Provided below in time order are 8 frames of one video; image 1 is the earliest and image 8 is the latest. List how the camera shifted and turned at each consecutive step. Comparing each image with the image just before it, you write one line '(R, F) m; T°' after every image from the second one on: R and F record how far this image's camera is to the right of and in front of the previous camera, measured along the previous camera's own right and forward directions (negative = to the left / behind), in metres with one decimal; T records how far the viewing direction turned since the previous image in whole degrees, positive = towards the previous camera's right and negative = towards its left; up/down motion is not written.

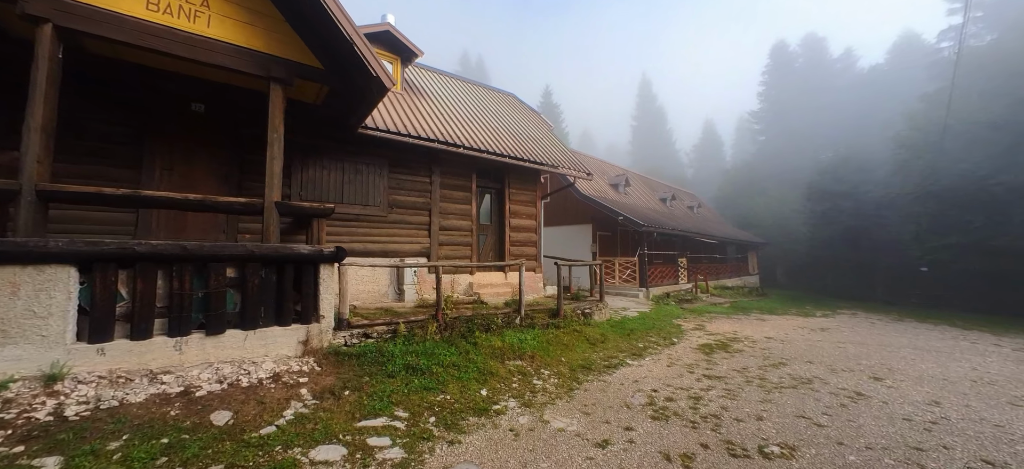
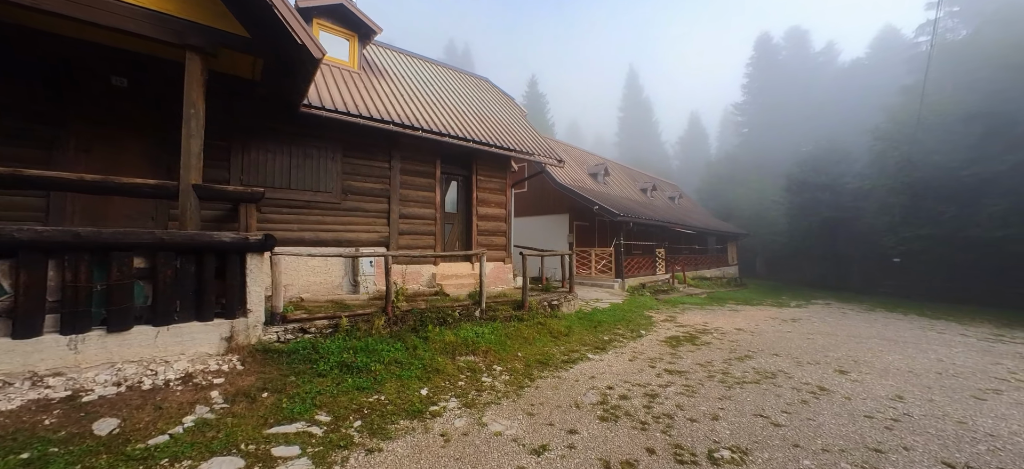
(+0.5, +0.4) m; +2°
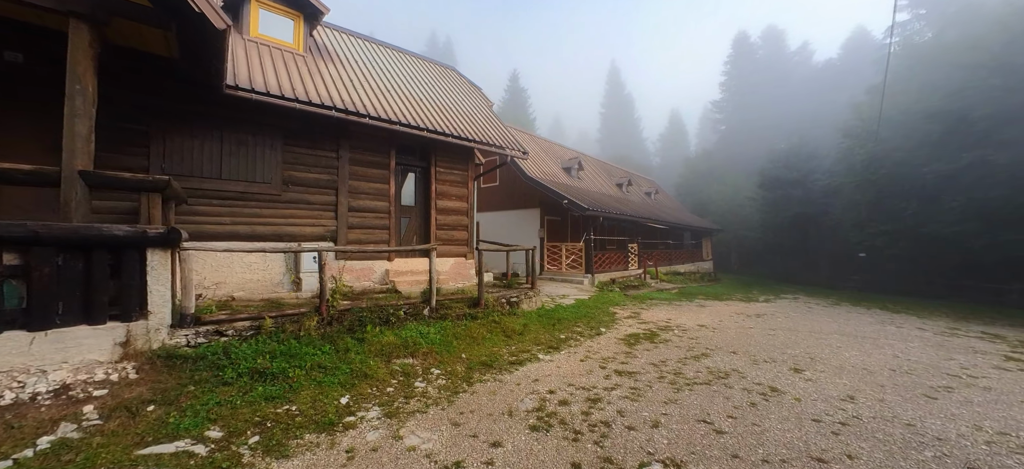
(+0.5, +0.3) m; +2°
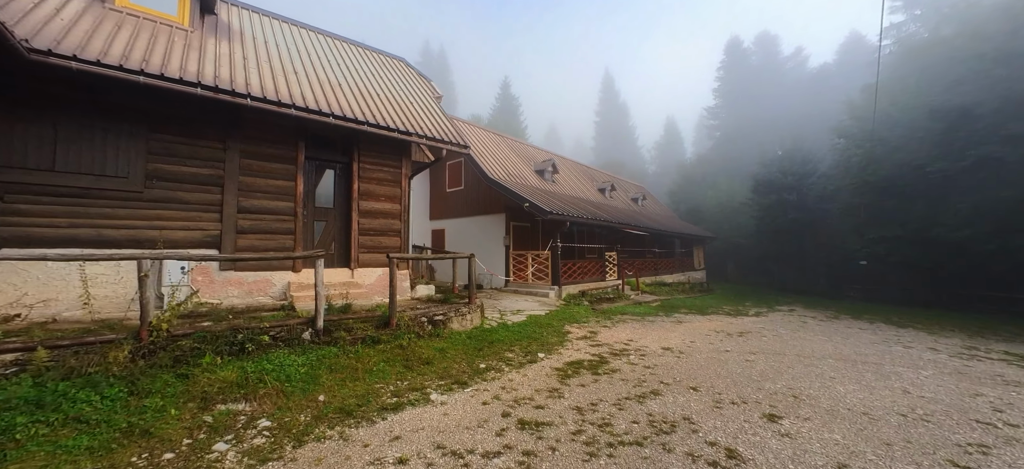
(+1.2, +1.2) m; 0°
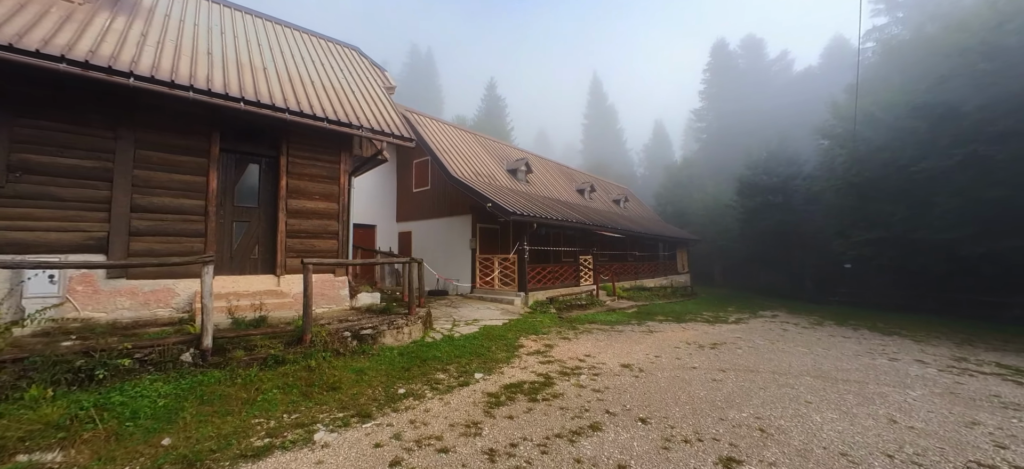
(+0.7, +0.7) m; +1°
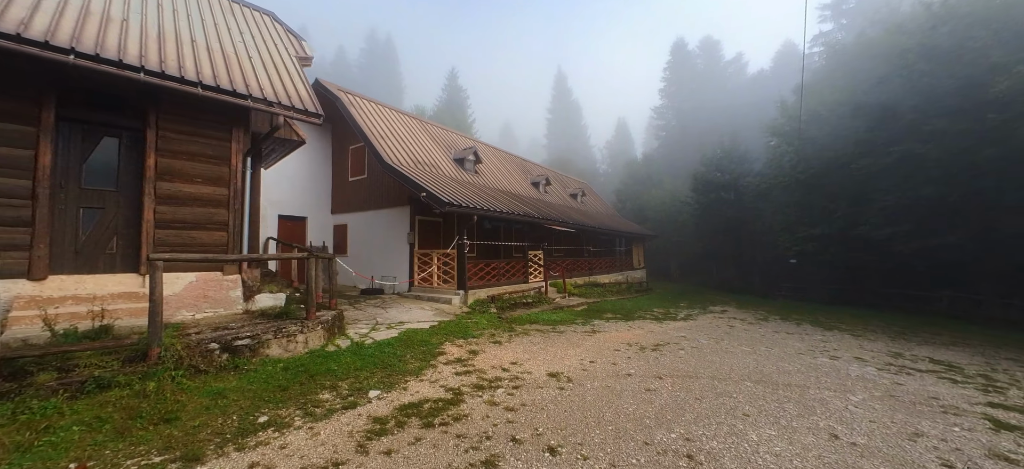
(+0.7, +0.7) m; +5°
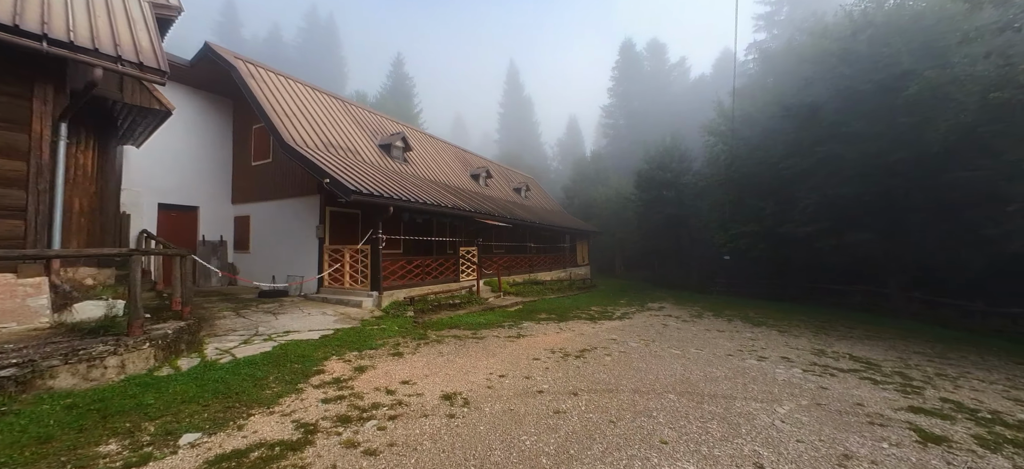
(+0.7, +0.8) m; +7°
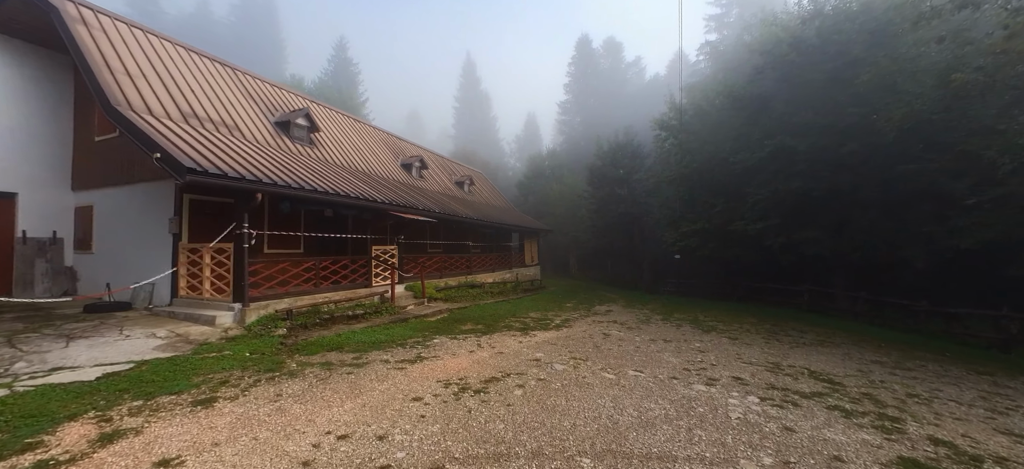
(+0.9, +1.3) m; +6°
